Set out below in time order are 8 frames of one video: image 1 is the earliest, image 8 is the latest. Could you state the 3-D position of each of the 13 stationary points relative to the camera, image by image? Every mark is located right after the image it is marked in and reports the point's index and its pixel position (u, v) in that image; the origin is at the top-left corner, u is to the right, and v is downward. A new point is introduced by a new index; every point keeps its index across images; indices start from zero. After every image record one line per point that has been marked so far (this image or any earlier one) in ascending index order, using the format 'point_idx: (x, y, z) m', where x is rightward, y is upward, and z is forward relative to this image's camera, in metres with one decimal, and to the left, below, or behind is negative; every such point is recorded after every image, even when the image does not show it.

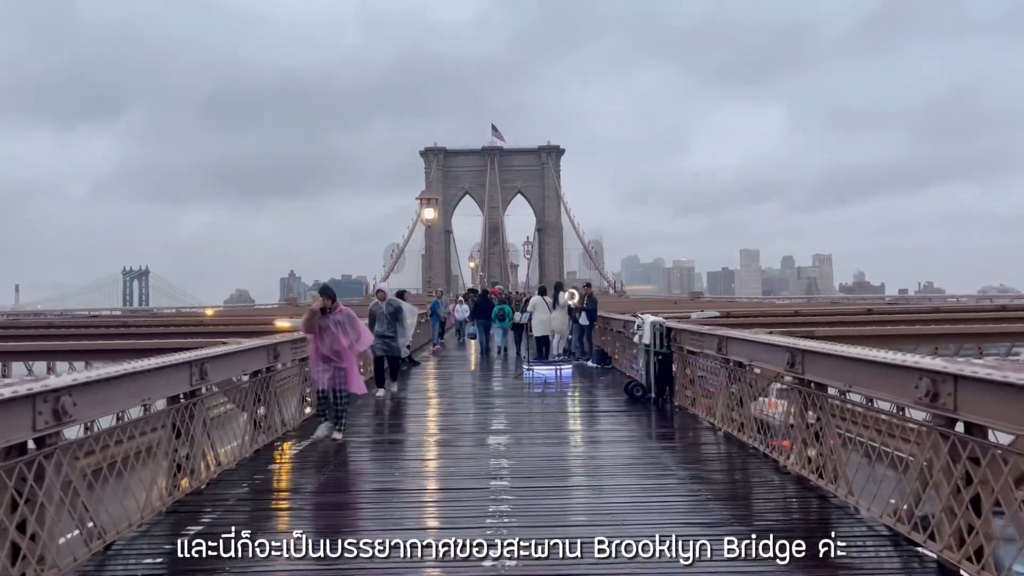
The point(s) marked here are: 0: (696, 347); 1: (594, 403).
0: (+1.8, -0.6, +8.5) m
1: (+1.0, -1.3, +9.8) m
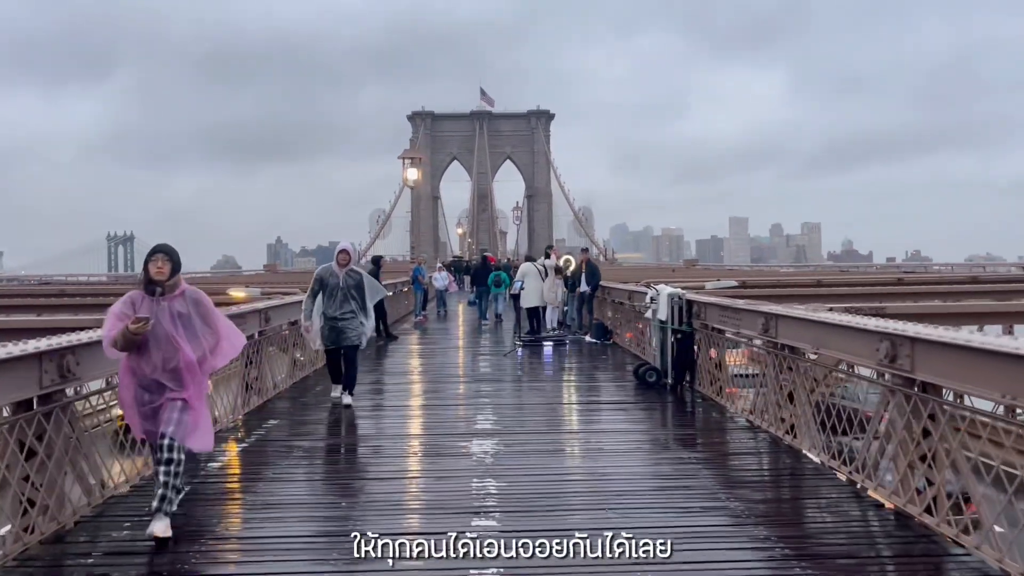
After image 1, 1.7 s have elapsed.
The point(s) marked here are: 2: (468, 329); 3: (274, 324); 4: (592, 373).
0: (+1.7, -0.3, +6.9) m
1: (+0.9, -1.0, +8.3) m
2: (-0.8, -0.8, +16.4) m
3: (-2.2, -0.3, +7.9) m
4: (+1.0, -1.0, +10.0) m
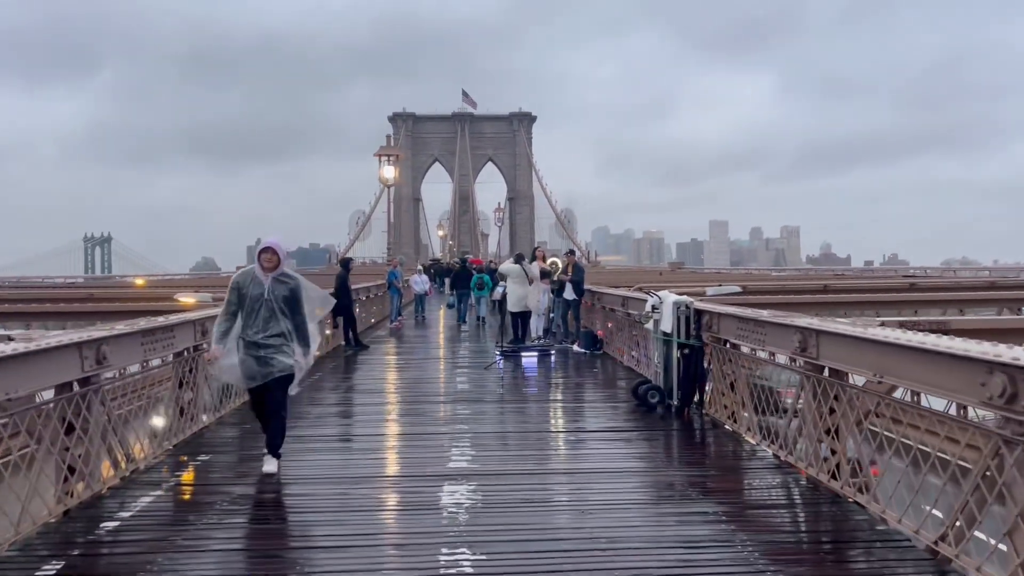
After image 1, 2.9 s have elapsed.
0: (+1.6, -0.4, +5.9) m
1: (+0.7, -1.1, +7.2) m
2: (-1.2, -0.9, +15.3) m
3: (-2.3, -0.4, +6.8) m
4: (+0.8, -1.0, +9.0) m
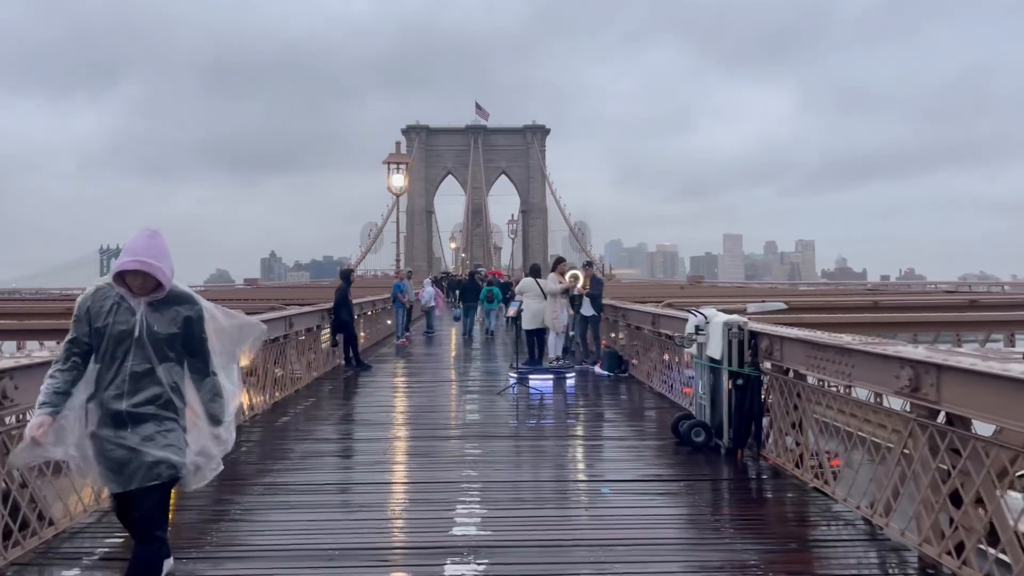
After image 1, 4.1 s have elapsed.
0: (+1.7, -0.5, +4.7) m
1: (+0.8, -1.2, +6.1) m
2: (-0.9, -1.1, +14.2) m
3: (-2.2, -0.5, +5.7) m
4: (+0.9, -1.2, +7.9) m
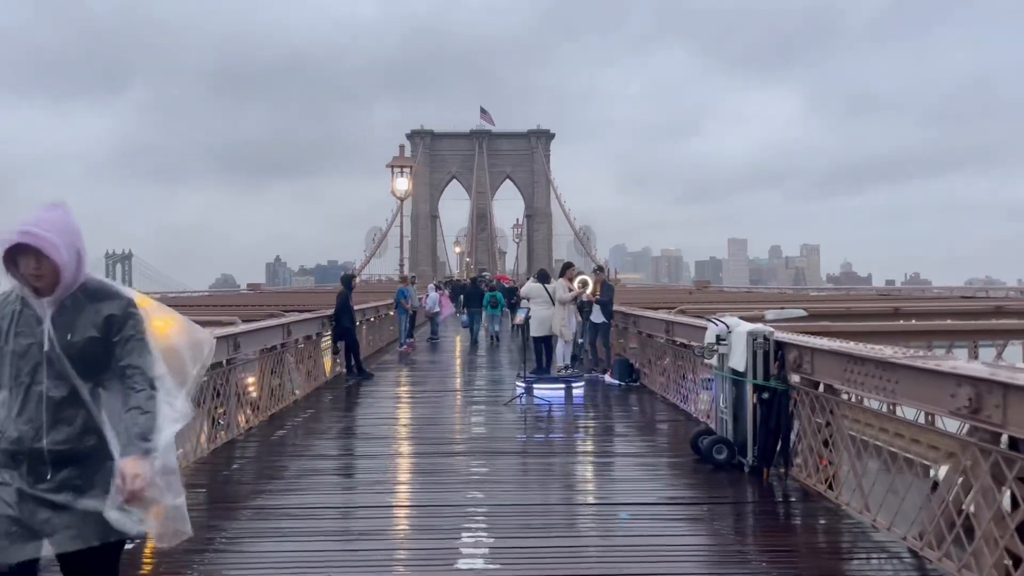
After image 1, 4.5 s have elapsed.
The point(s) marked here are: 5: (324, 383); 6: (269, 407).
0: (+1.8, -0.5, +4.4) m
1: (+0.9, -1.2, +5.7) m
2: (-0.8, -1.2, +13.8) m
3: (-2.2, -0.5, +5.4) m
4: (+1.0, -1.3, +7.5) m
5: (-2.4, -1.2, +10.7) m
6: (-2.3, -1.1, +8.1) m
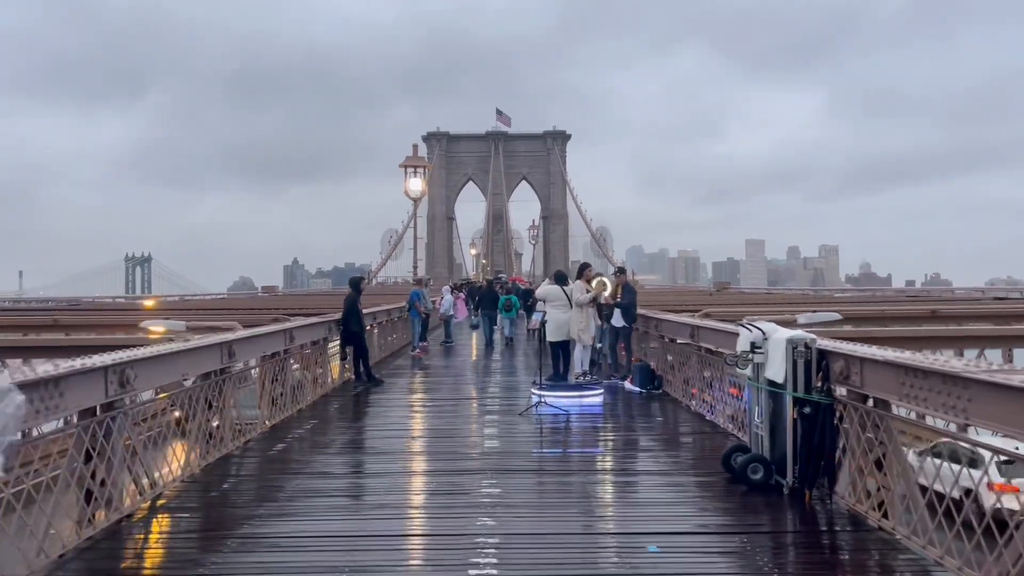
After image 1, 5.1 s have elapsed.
0: (+1.8, -0.5, +3.8) m
1: (+1.0, -1.3, +5.2) m
2: (-0.6, -1.3, +13.3) m
3: (-2.1, -0.6, +4.9) m
4: (+1.1, -1.3, +7.0) m
5: (-2.2, -1.2, +10.3) m
6: (-2.2, -1.2, +7.7) m
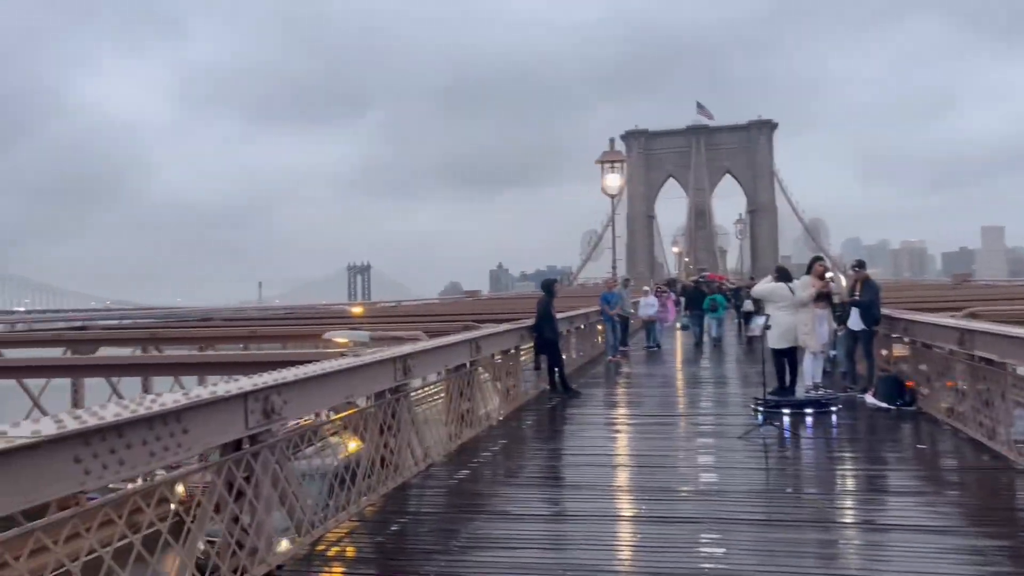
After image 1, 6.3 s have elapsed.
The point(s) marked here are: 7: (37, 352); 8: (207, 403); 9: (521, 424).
0: (+2.5, -0.5, +2.3) m
1: (+2.0, -1.2, +3.8) m
2: (+2.4, -1.3, +12.1) m
3: (-1.0, -0.6, +4.3) m
4: (+2.6, -1.2, +5.5) m
5: (+0.2, -1.3, +9.5) m
6: (-0.5, -1.2, +7.0) m
7: (-7.9, -1.1, +14.1) m
8: (-1.2, -0.4, +3.3) m
9: (+0.1, -1.3, +8.2) m
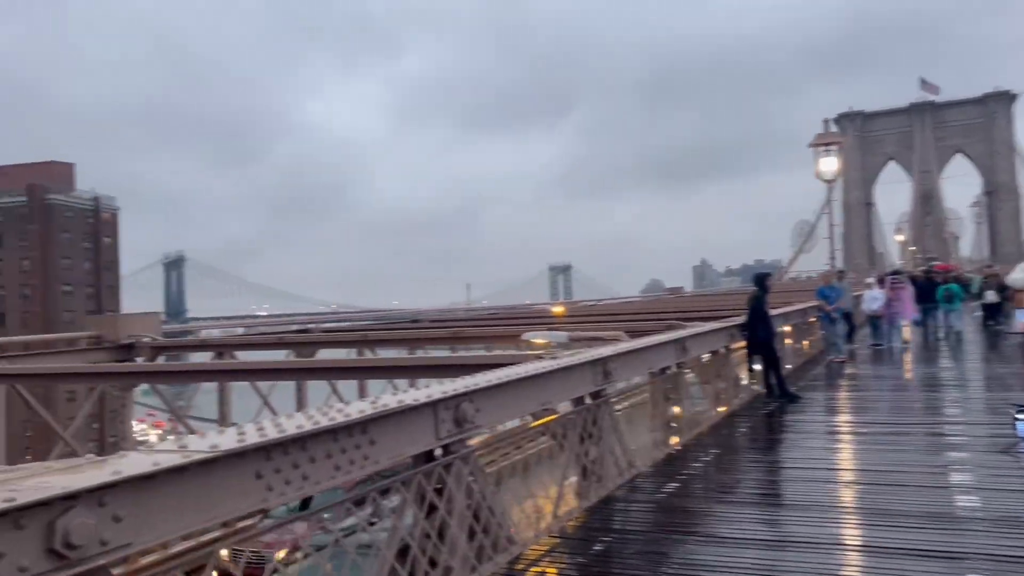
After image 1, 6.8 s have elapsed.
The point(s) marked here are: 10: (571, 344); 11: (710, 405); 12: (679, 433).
0: (+3.0, -0.4, +1.2) m
1: (+2.8, -1.2, +2.8) m
2: (+5.2, -1.2, +10.8) m
3: (0.0, -0.6, +4.0) m
4: (+3.8, -1.2, +4.3) m
5: (+2.3, -1.2, +8.8) m
6: (+1.2, -1.2, +6.5) m
7: (-4.4, -1.2, +15.1) m
8: (-0.4, -0.5, +3.1) m
9: (+2.0, -1.3, +7.6) m
10: (+0.5, -0.5, +6.9) m
11: (+1.9, -1.1, +8.0) m
12: (+1.3, -1.2, +6.9) m
